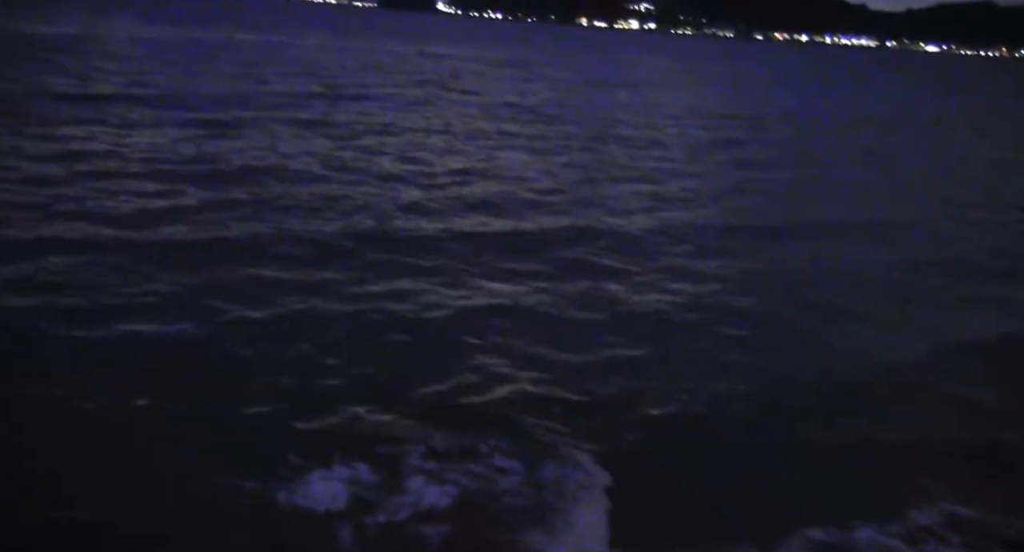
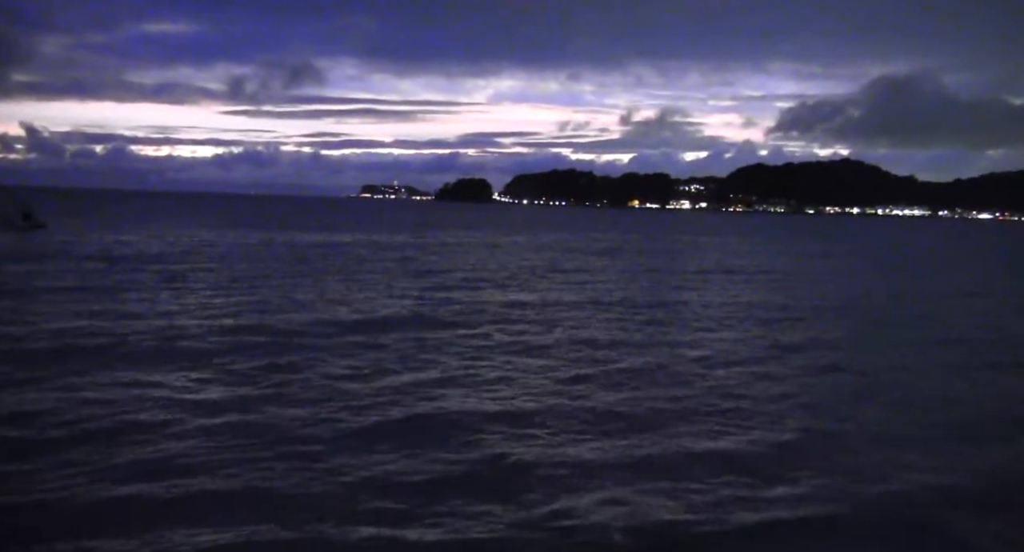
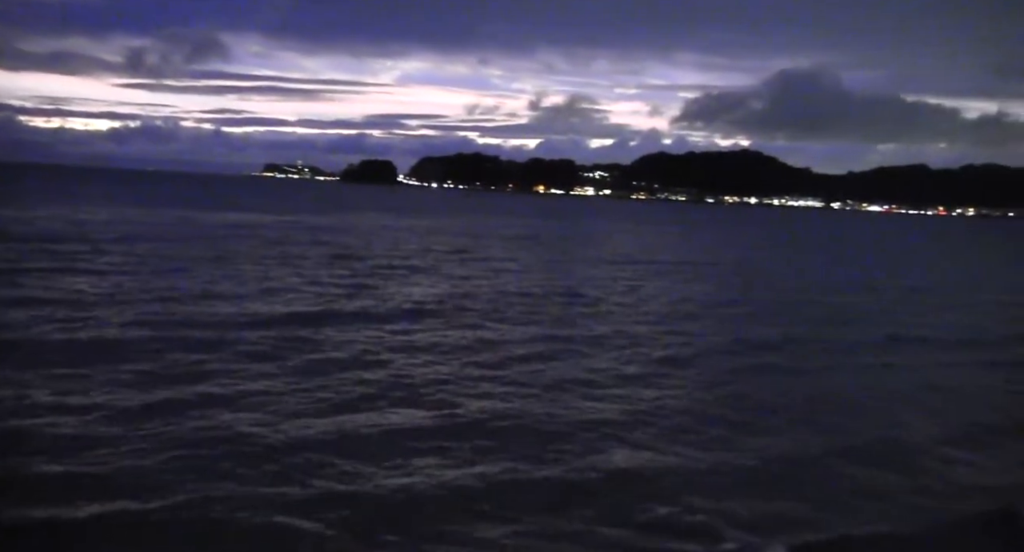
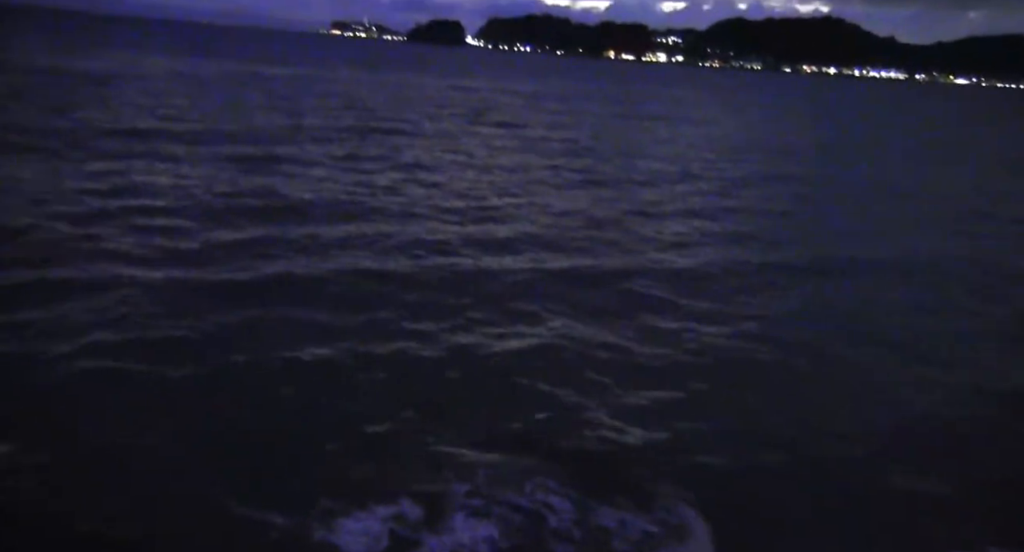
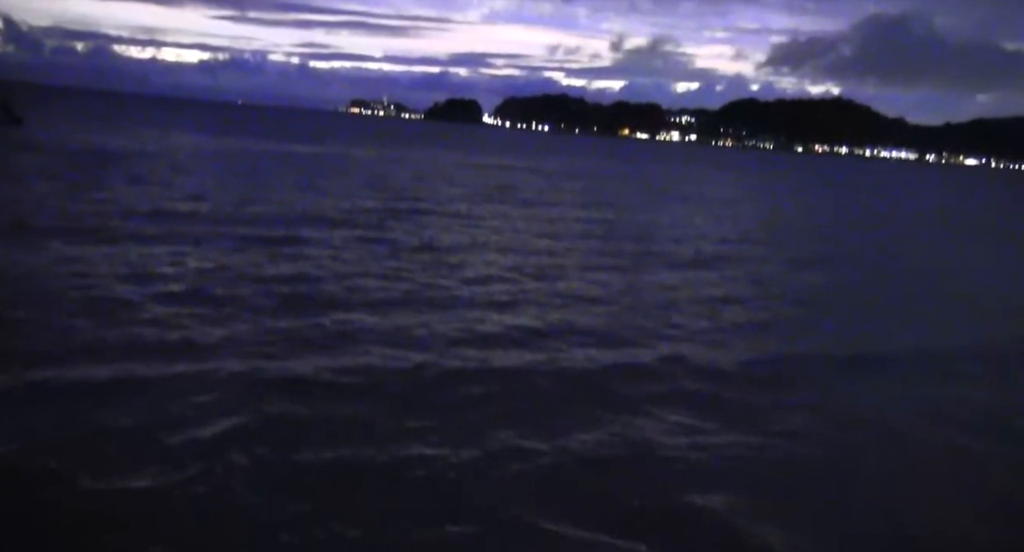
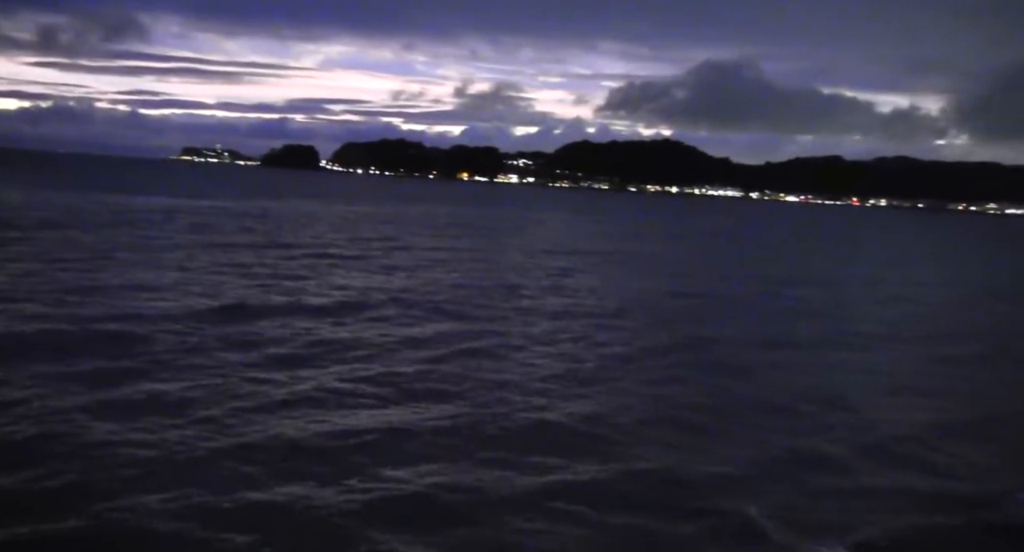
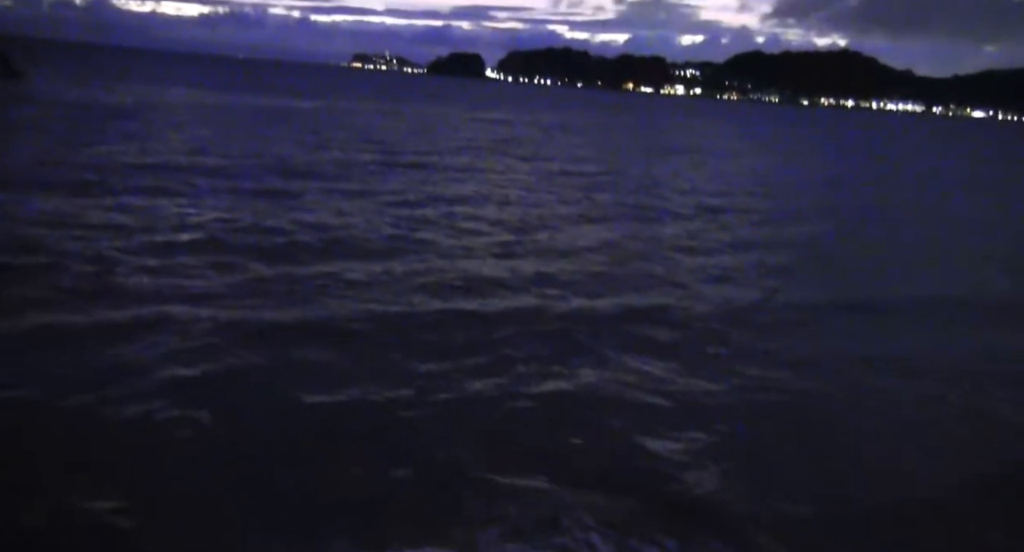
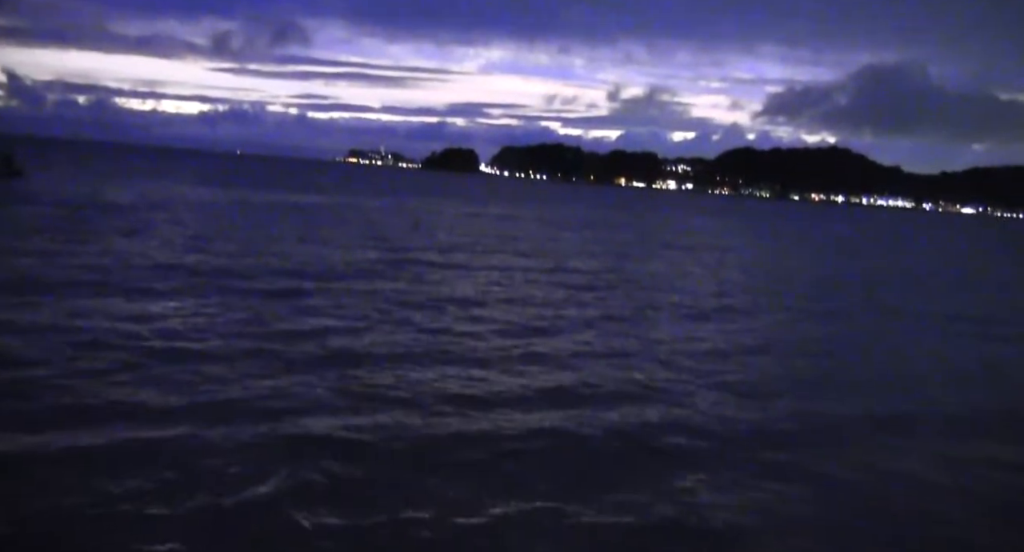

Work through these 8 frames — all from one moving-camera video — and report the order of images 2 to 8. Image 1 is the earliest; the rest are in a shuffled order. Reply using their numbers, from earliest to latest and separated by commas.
4, 7, 5, 8, 2, 3, 6
